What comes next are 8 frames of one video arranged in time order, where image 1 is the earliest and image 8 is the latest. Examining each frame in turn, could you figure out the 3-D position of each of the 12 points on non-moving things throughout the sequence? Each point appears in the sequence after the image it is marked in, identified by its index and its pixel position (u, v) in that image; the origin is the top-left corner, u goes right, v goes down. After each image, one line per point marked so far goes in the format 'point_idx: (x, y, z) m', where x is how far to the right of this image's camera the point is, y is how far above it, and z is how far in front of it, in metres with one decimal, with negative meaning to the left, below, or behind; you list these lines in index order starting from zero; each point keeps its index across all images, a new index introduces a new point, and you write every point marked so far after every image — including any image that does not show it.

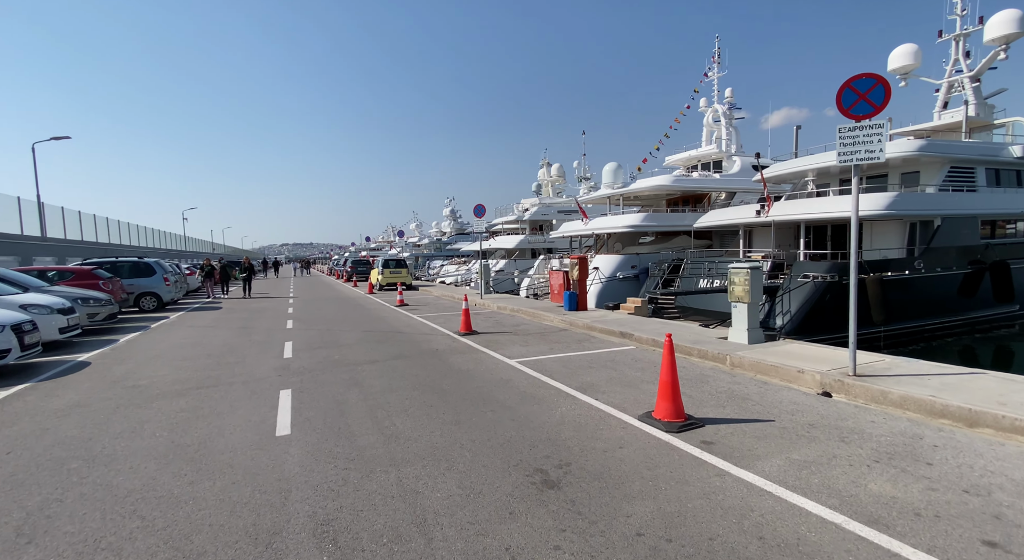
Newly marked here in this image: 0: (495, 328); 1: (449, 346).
0: (-0.4, -1.1, +12.2) m
1: (-1.1, -1.2, +9.8) m
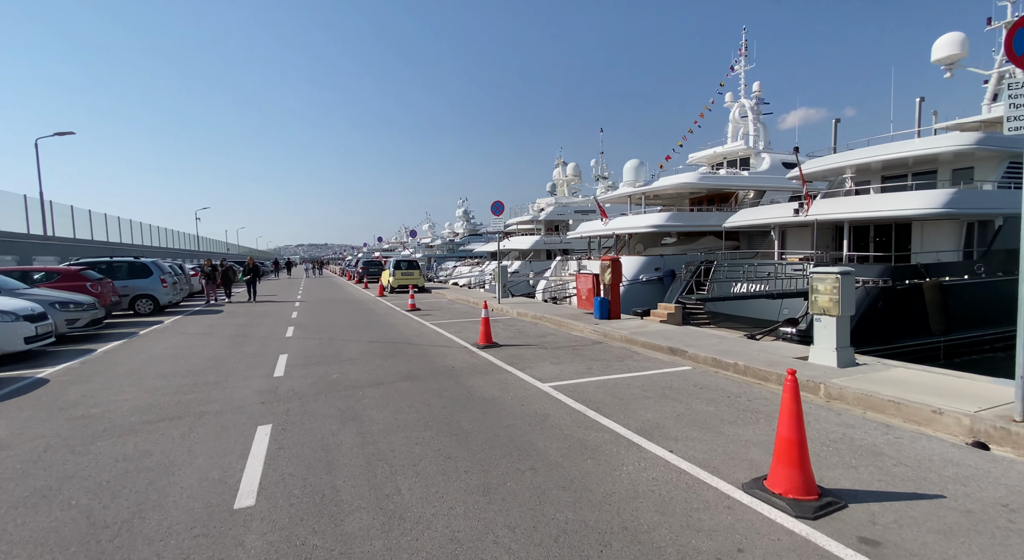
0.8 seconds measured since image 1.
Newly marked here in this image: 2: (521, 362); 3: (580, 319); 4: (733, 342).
0: (+0.1, -1.1, +10.7) m
1: (-0.6, -1.2, +8.4) m
2: (+0.1, -1.2, +8.4) m
3: (+1.5, -0.9, +12.4) m
4: (+3.4, -1.0, +8.5) m
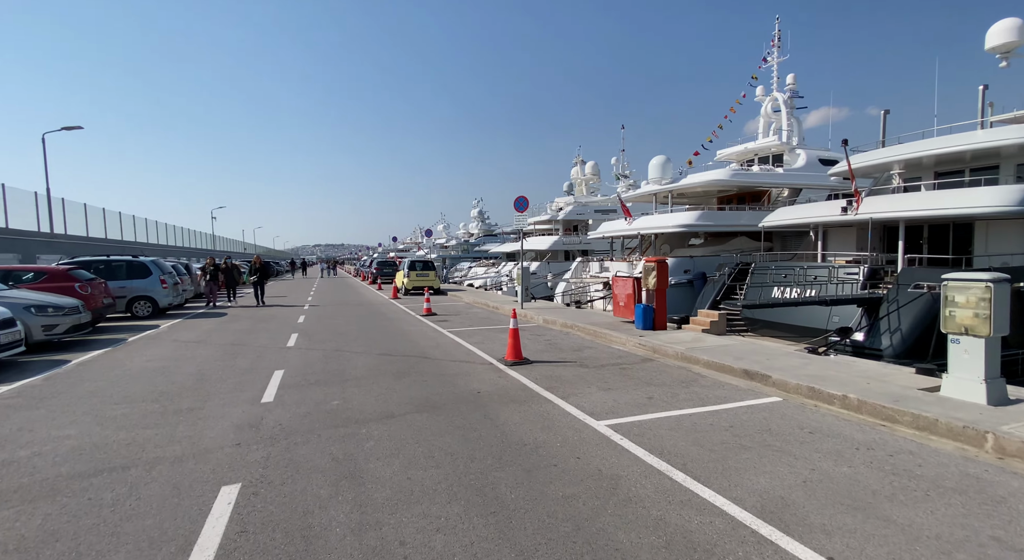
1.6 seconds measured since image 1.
0: (+0.7, -1.2, +9.1) m
1: (-0.2, -1.3, +6.9) m
2: (+0.6, -1.3, +6.9) m
3: (+2.1, -1.0, +10.9) m
4: (+3.9, -1.0, +6.9) m
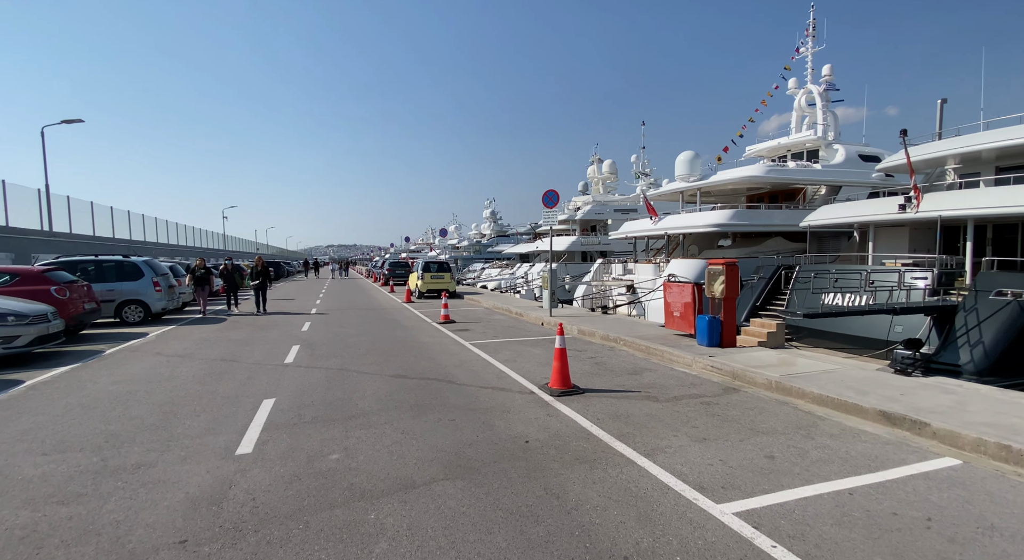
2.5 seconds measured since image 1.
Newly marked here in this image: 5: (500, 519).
0: (+1.2, -1.3, +7.4) m
1: (+0.4, -1.4, +5.1) m
2: (+1.2, -1.4, +5.2) m
3: (+2.7, -1.1, +9.1) m
4: (+4.4, -1.1, +5.1) m
5: (-0.1, -1.5, +3.4) m
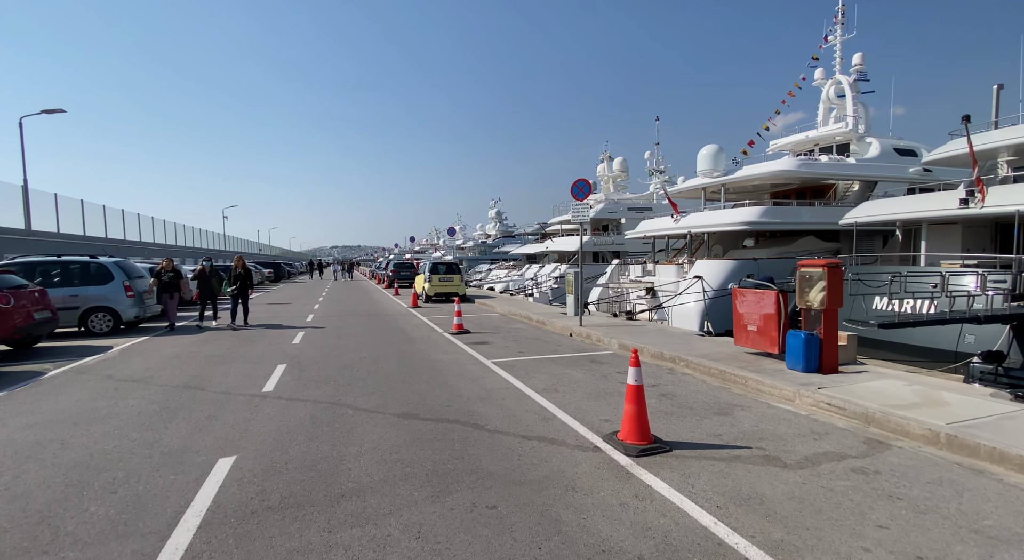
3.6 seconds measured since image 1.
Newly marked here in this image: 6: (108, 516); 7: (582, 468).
0: (+1.7, -1.4, +5.5) m
1: (+0.8, -1.5, +3.2) m
2: (+1.6, -1.5, +3.2) m
3: (+3.2, -1.1, +7.1) m
4: (+4.9, -1.2, +3.2) m
5: (+0.4, -1.5, +1.5) m
6: (-2.6, -1.5, +3.6) m
7: (+0.5, -1.4, +4.3) m
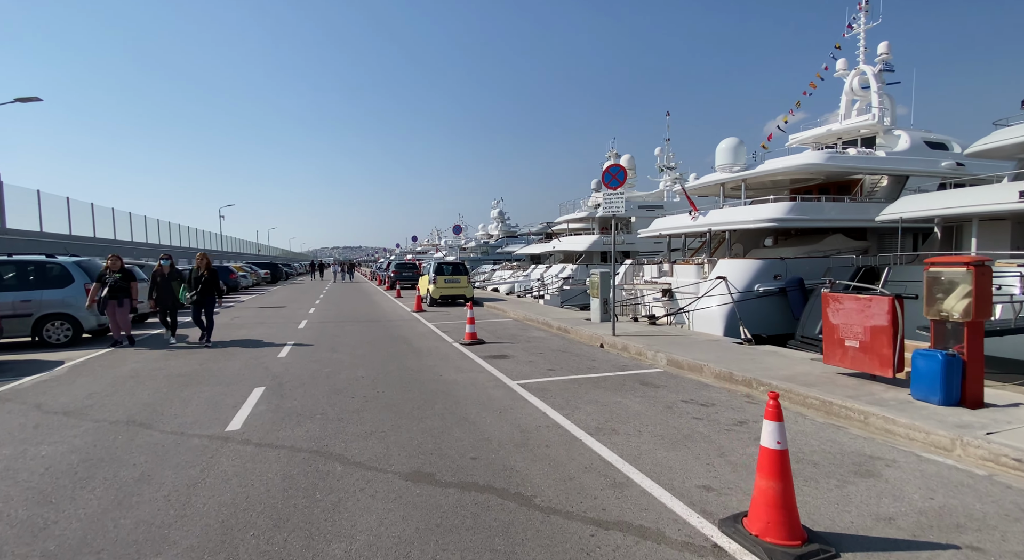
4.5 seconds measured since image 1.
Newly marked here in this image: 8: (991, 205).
0: (+2.1, -1.4, +3.8) m
1: (+1.2, -1.5, +1.5) m
2: (+2.0, -1.5, +1.5) m
3: (+3.6, -1.2, +5.5) m
4: (+5.2, -1.3, +1.5) m
5: (+0.8, -1.6, -0.2) m
6: (-2.2, -1.6, +2.0) m
7: (+0.9, -1.5, +2.6) m
8: (+15.1, +2.4, +17.8) m
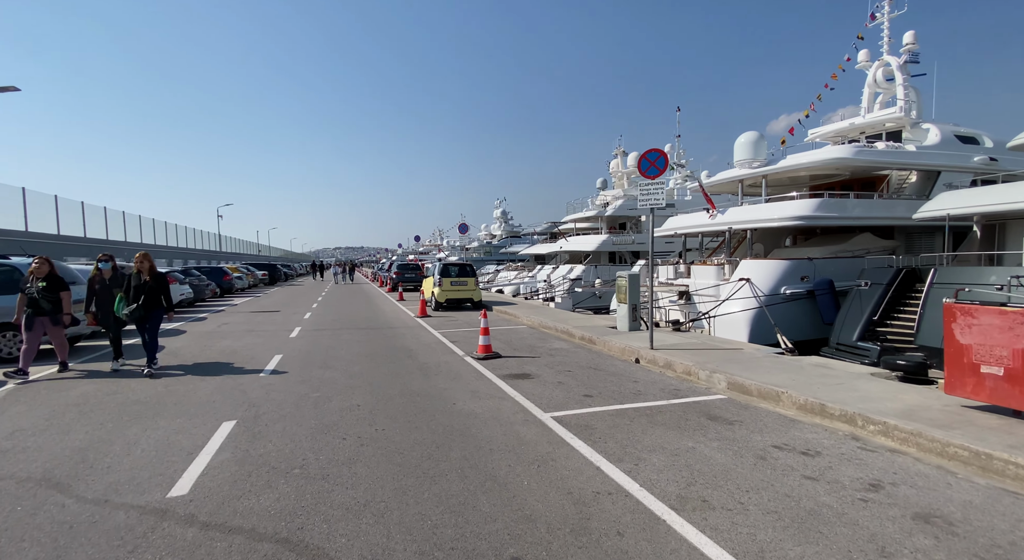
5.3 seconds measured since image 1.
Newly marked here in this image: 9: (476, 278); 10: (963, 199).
0: (+2.4, -1.5, +2.3) m
1: (+1.5, -1.6, +0.1) m
2: (+2.3, -1.6, +0.1) m
3: (+3.9, -1.2, +4.0) m
4: (+5.6, -1.3, 0.0) m
5: (+1.1, -1.6, -1.7) m
6: (-1.9, -1.6, +0.5) m
7: (+1.2, -1.5, +1.1) m
8: (+15.4, +2.3, +16.3) m
9: (-1.3, +0.1, +19.7) m
10: (+15.0, +2.6, +17.9) m
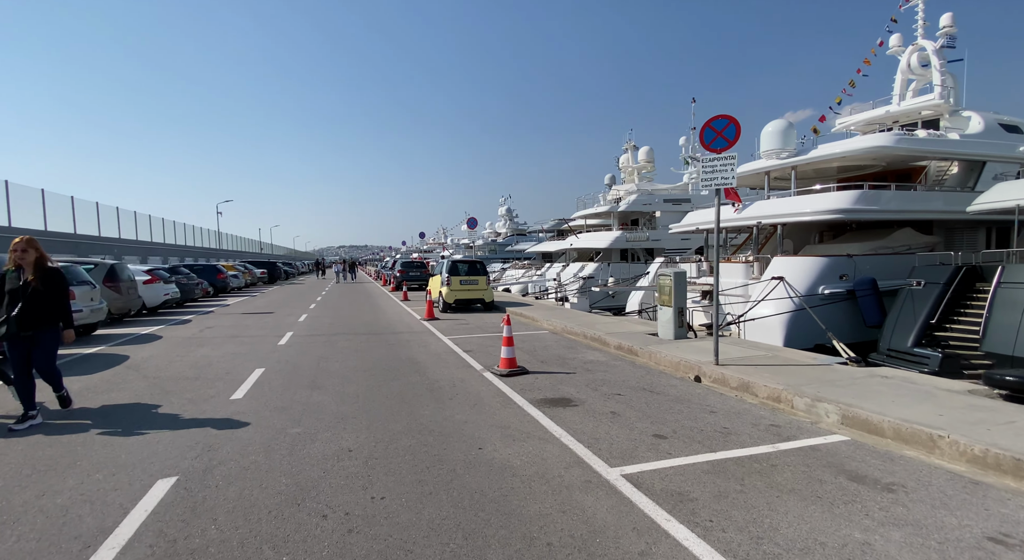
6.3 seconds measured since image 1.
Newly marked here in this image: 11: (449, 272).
0: (+2.8, -1.5, +0.6) m
1: (+1.9, -1.6, -1.6) m
2: (+2.7, -1.6, -1.6) m
3: (+4.3, -1.3, +2.3) m
4: (+5.9, -1.3, -1.7) m
5: (+1.4, -1.7, -3.4) m
6: (-1.6, -1.6, -1.2) m
7: (+1.6, -1.5, -0.6) m
8: (+15.9, +2.3, +14.5) m
9: (-0.8, +0.1, +18.0) m
10: (+15.4, +2.6, +16.1) m
11: (-2.0, +0.3, +17.7) m
